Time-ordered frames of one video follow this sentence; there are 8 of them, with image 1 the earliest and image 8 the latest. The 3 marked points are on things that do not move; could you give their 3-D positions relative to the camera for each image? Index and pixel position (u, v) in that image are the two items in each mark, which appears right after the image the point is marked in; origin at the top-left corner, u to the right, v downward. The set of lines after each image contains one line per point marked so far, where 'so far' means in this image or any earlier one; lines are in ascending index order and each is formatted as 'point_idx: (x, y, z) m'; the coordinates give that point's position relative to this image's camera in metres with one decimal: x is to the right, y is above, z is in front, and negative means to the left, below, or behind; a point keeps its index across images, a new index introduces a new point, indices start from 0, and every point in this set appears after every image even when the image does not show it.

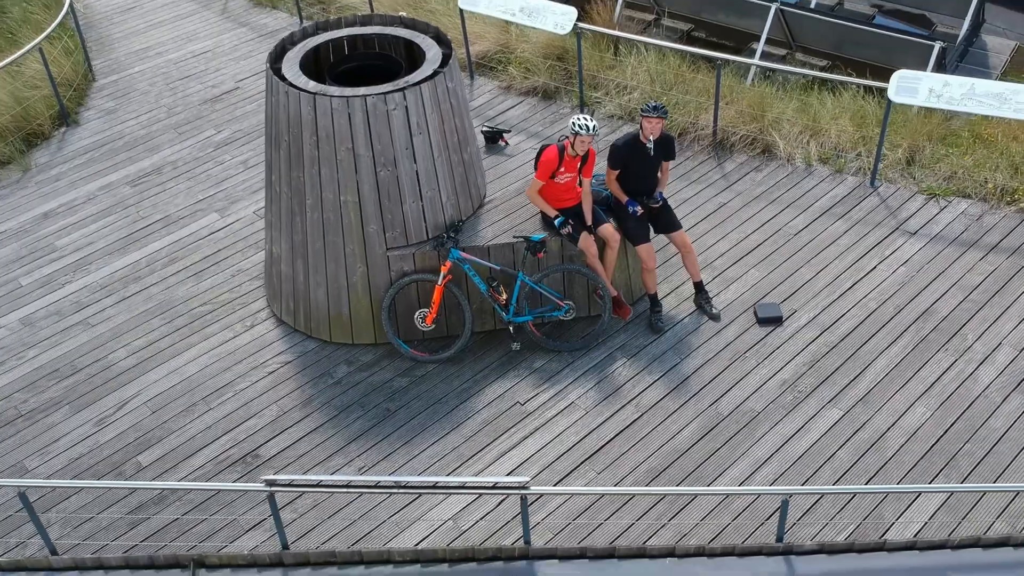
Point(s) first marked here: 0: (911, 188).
0: (+2.2, +0.5, +5.4) m
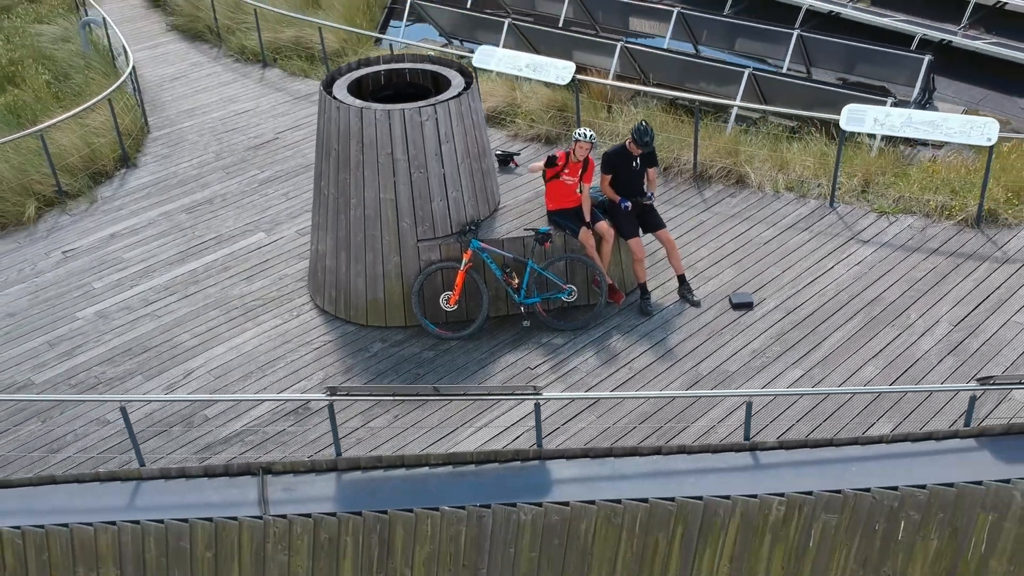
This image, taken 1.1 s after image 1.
0: (+2.3, +0.5, +6.3) m
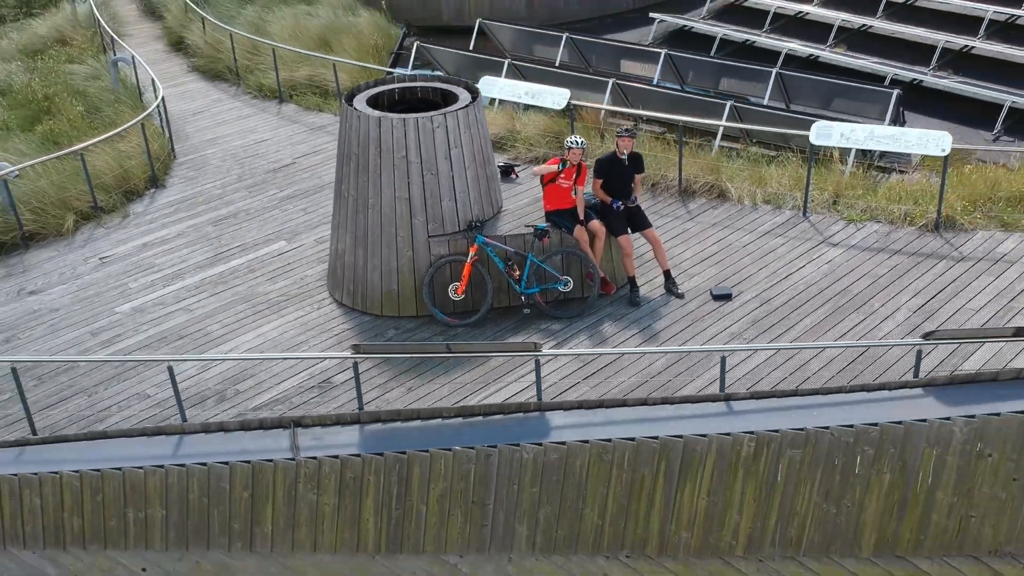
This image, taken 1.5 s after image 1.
0: (+2.3, +0.5, +6.9) m
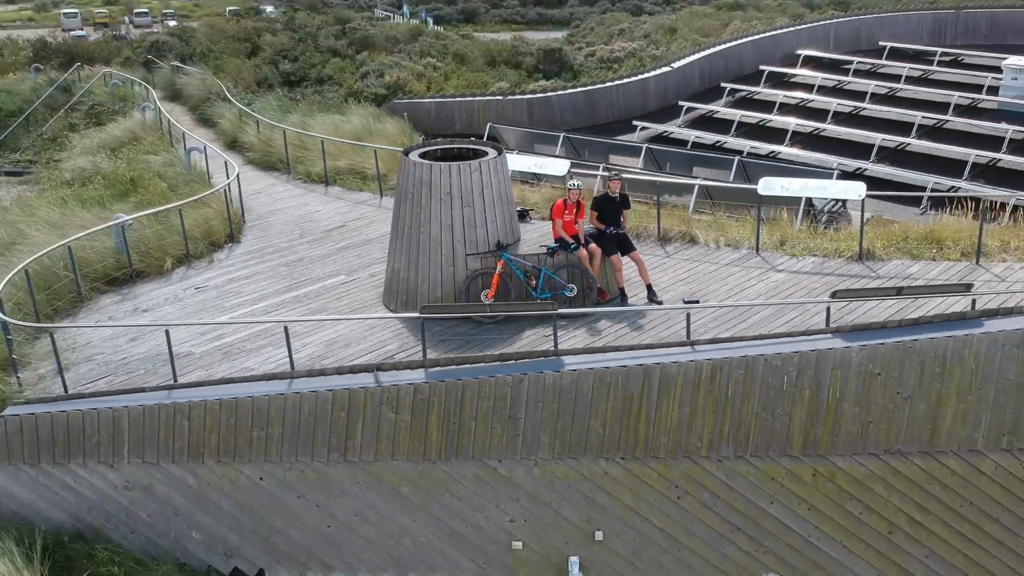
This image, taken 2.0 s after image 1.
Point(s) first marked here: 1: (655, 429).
0: (+2.4, +0.3, +8.8) m
1: (+0.9, -0.9, +5.9) m
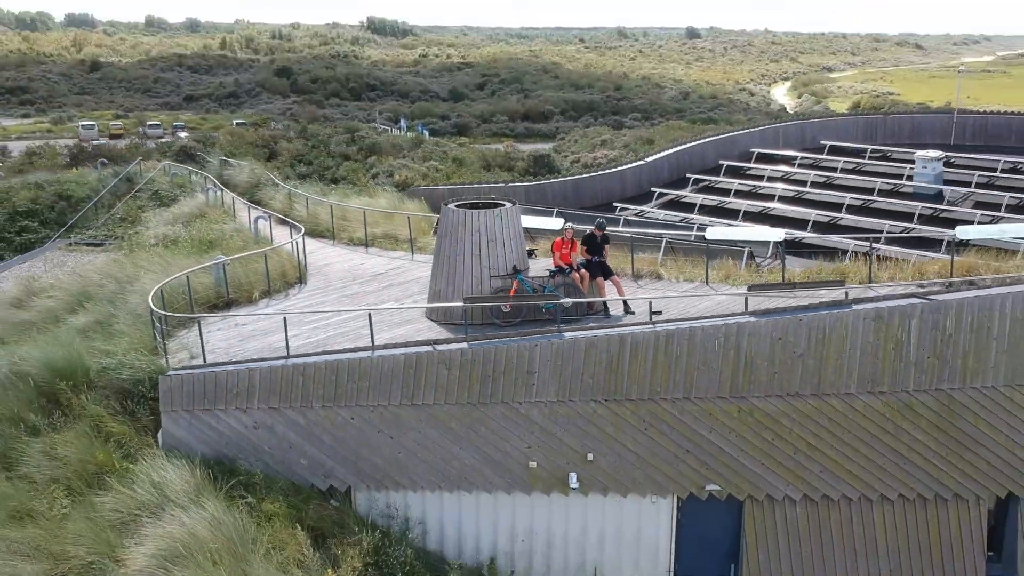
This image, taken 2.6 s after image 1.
0: (+2.5, +0.1, +11.6) m
1: (+1.0, -0.8, +8.6) m
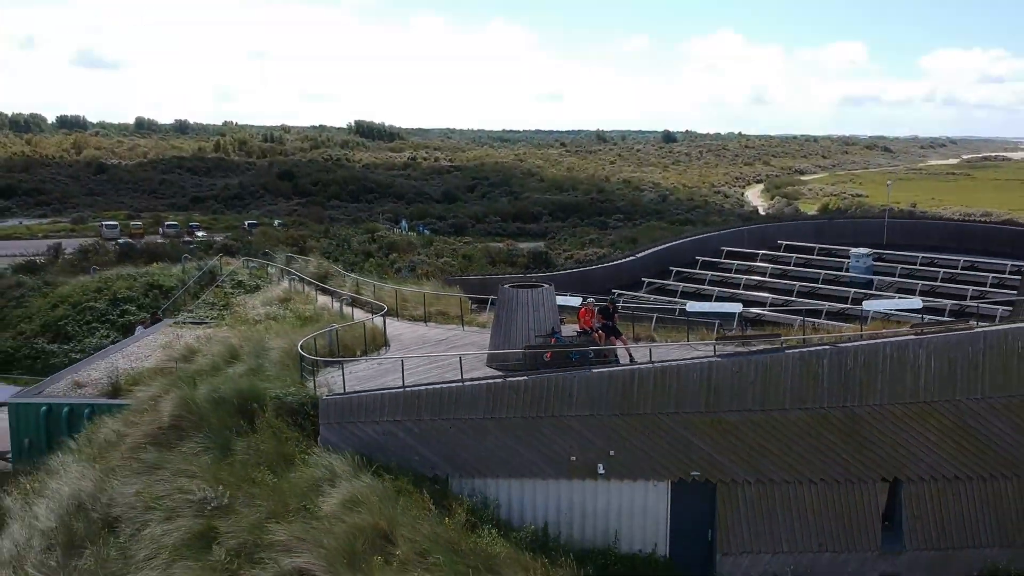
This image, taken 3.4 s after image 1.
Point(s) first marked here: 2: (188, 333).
0: (+3.1, -0.9, +15.9) m
1: (+1.6, -1.5, +12.9) m
2: (-6.4, -0.9, +19.7) m
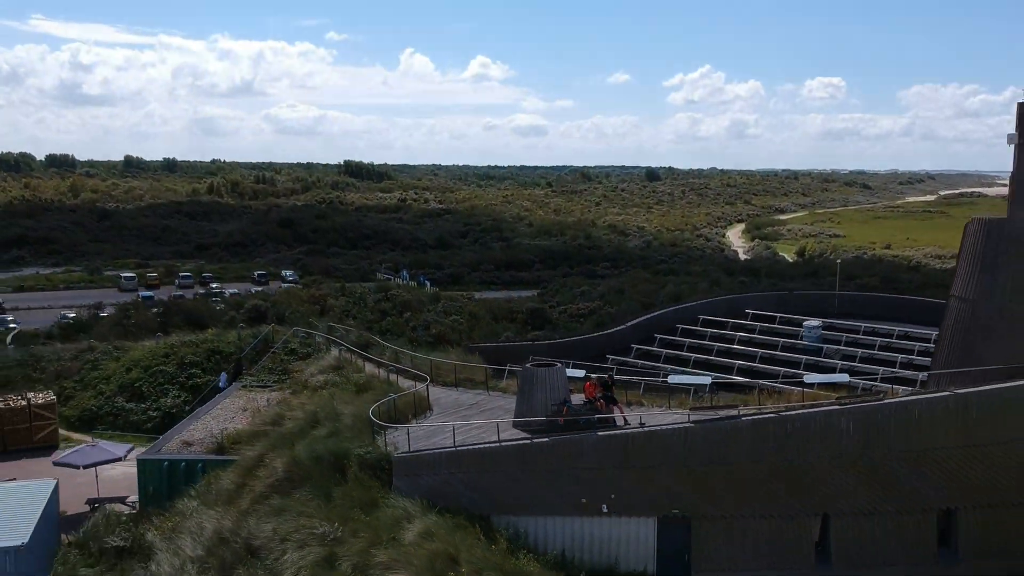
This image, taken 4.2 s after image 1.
0: (+3.5, -2.4, +20.3) m
1: (+2.1, -2.9, +17.2) m
2: (-6.1, -2.7, +24.0) m
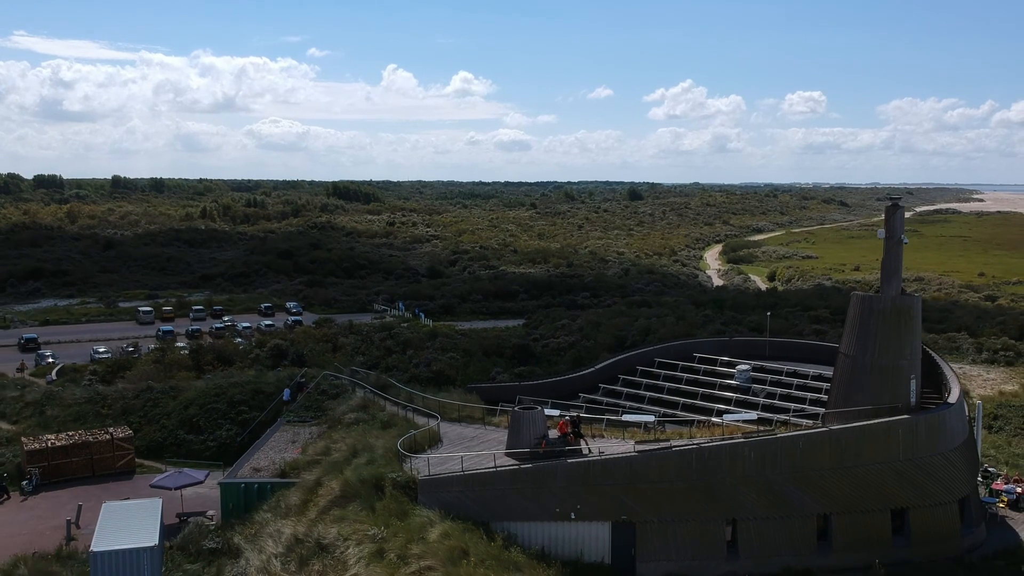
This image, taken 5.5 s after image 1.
0: (+3.2, -4.1, +26.8) m
1: (+1.9, -4.5, +23.6) m
2: (-6.3, -4.4, +30.2) m
